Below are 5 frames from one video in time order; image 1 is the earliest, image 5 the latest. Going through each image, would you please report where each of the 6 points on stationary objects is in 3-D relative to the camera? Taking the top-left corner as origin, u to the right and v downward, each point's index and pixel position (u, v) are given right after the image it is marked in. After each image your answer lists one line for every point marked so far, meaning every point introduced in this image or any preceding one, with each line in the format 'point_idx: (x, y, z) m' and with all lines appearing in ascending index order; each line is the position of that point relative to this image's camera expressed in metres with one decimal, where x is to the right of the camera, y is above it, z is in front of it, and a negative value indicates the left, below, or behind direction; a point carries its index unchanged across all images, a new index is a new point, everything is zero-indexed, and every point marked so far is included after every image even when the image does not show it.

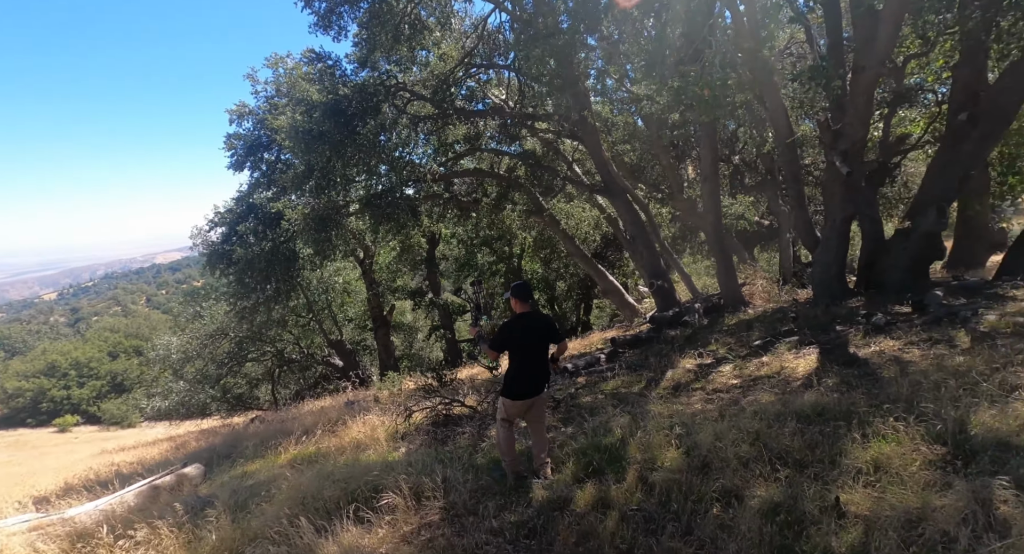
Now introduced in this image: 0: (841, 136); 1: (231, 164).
0: (+4.9, +2.1, +8.0) m
1: (-6.2, +2.5, +11.8) m
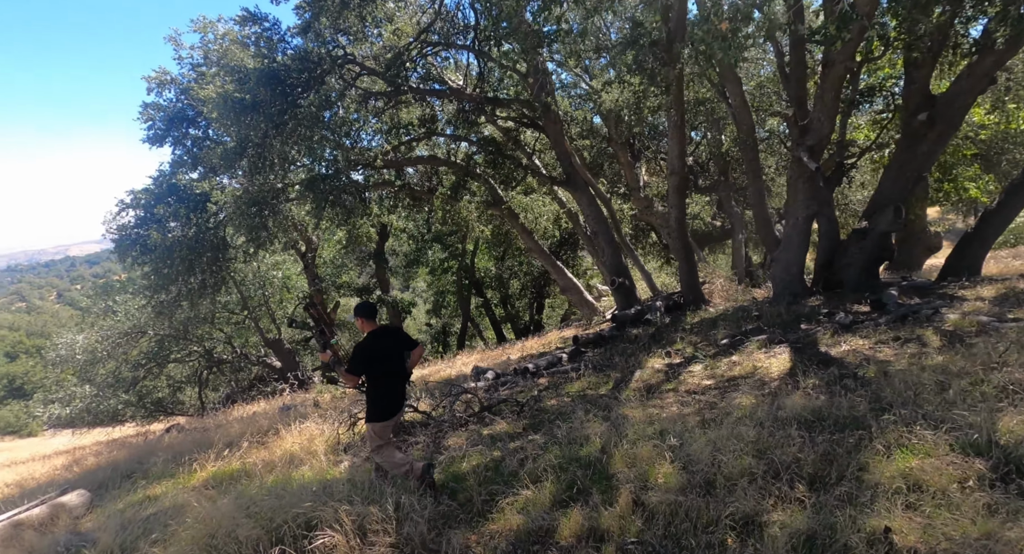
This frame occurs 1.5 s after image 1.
0: (+4.3, +2.1, +7.8) m
1: (-7.1, +2.7, +10.6) m
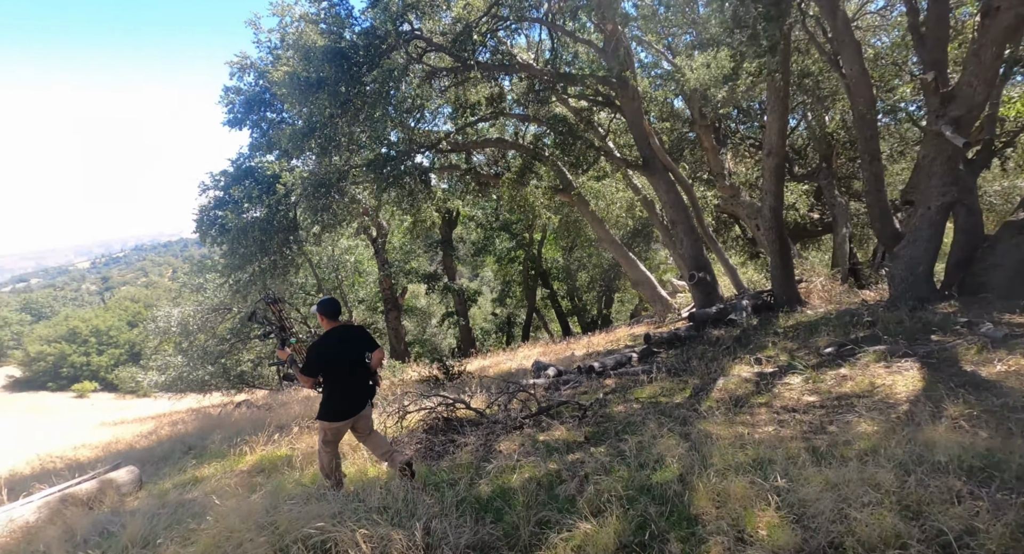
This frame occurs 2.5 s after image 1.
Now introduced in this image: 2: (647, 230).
0: (+5.3, +2.1, +6.5) m
1: (-5.7, +3.1, +10.8) m
2: (+3.4, +1.2, +13.5) m
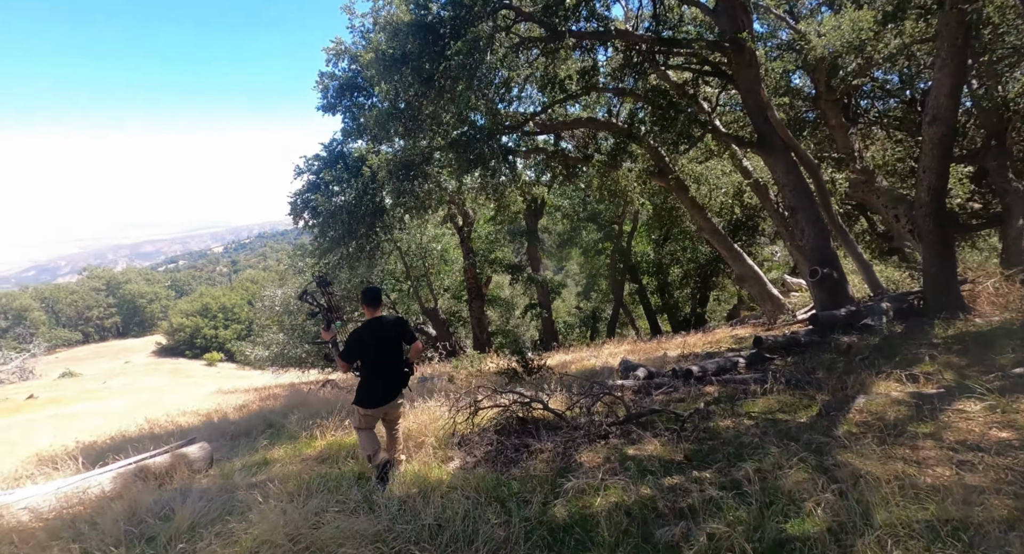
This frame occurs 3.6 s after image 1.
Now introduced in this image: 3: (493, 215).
0: (+6.2, +2.1, +4.9) m
1: (-3.8, +3.5, +10.9) m
2: (+5.5, +1.3, +12.1) m
3: (-0.5, +1.6, +13.6) m
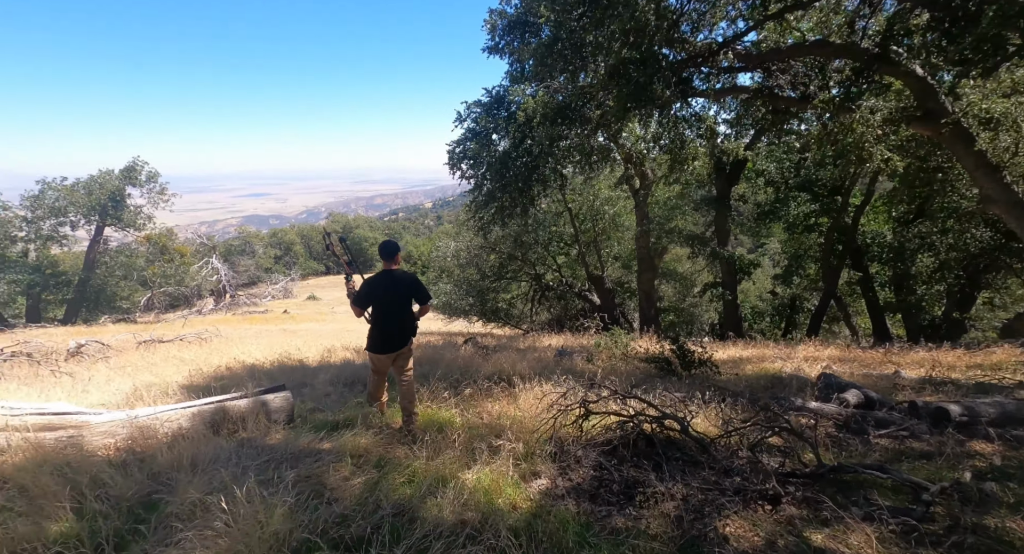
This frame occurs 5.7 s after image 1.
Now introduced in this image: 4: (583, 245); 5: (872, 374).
0: (+7.0, +1.6, +1.2) m
1: (-0.3, +4.4, +10.0) m
2: (+8.6, +1.2, +8.3) m
3: (+3.5, +2.3, +11.6) m
4: (+1.9, +0.9, +14.7) m
5: (+3.4, -0.9, +5.1) m
